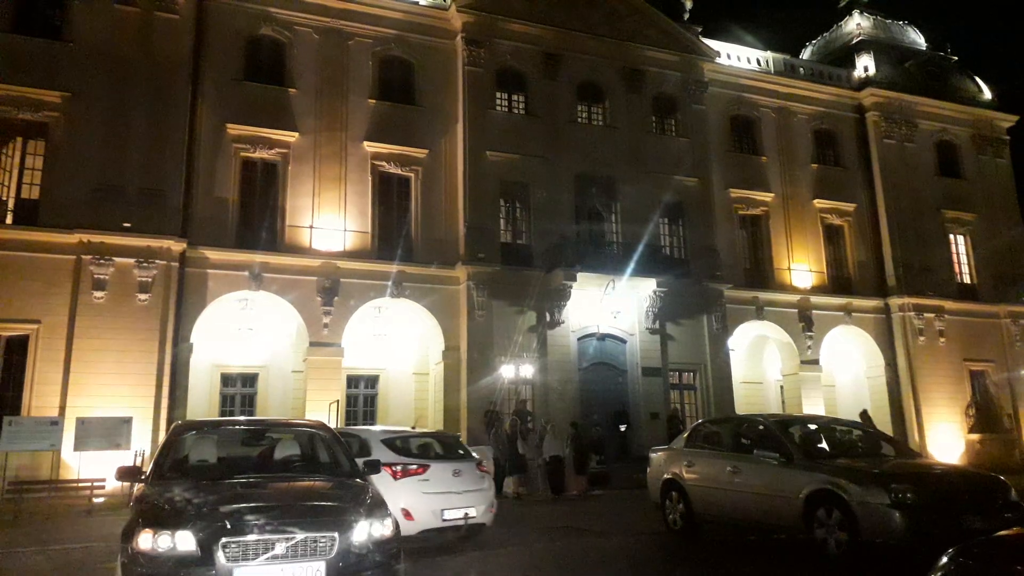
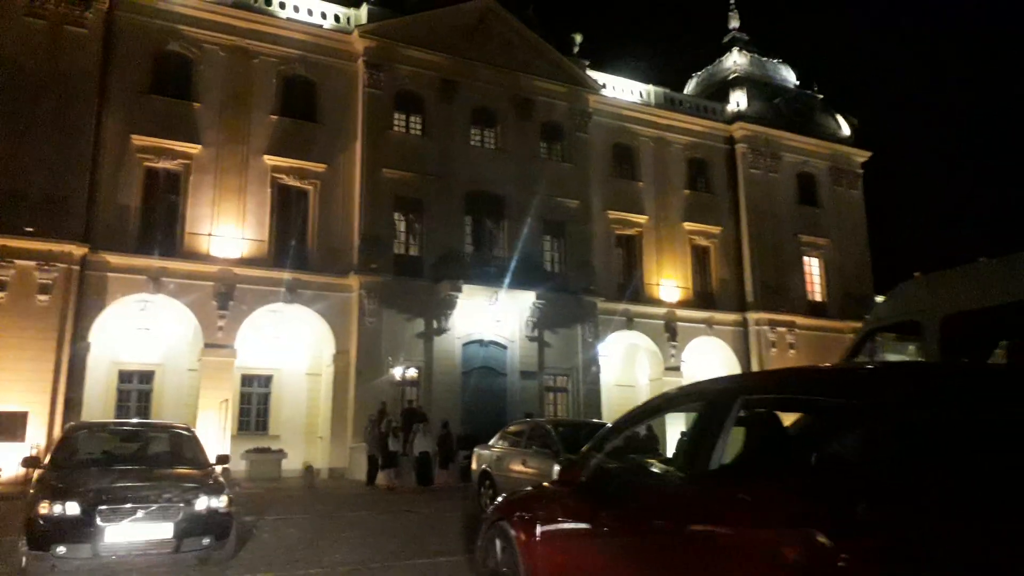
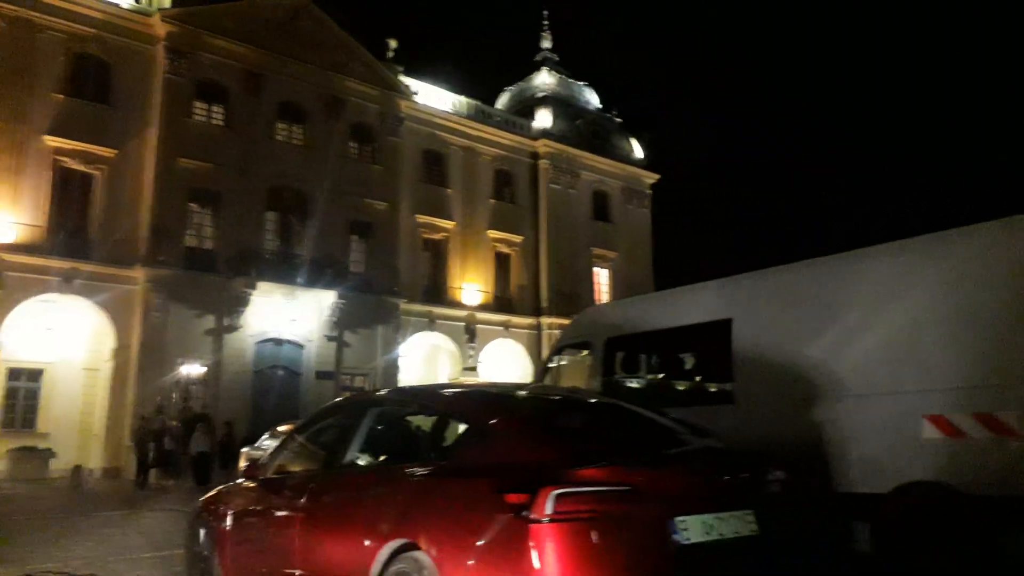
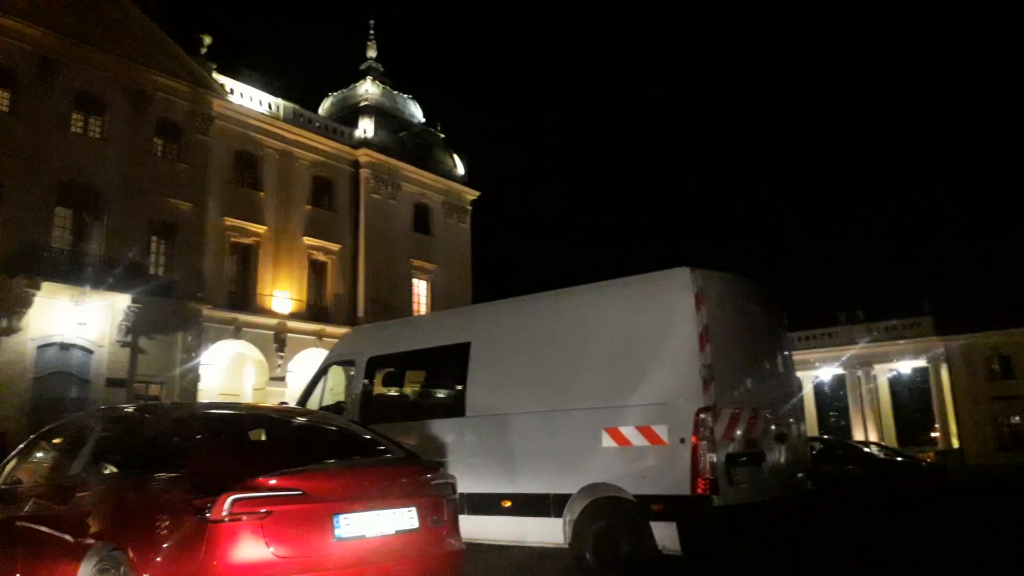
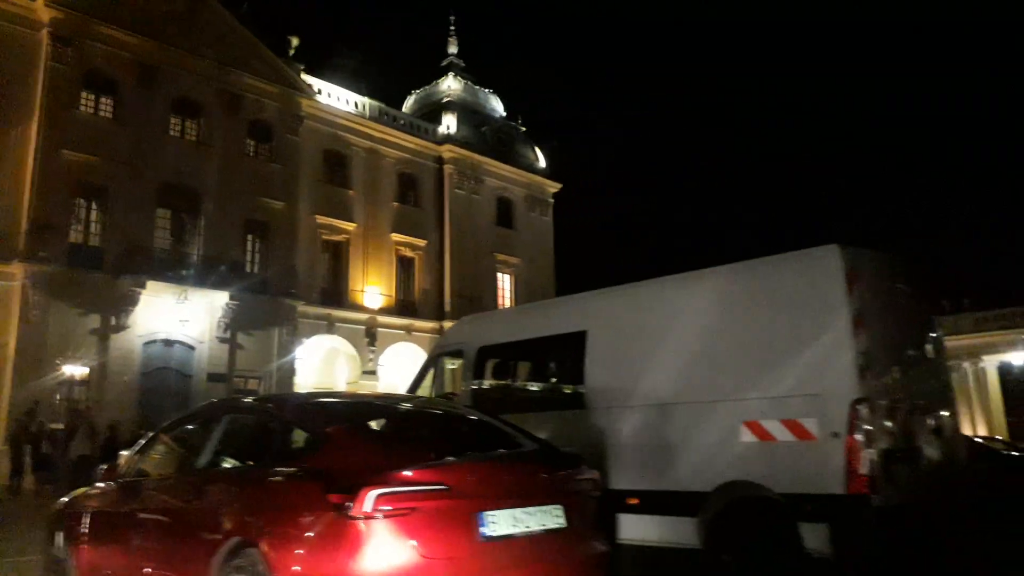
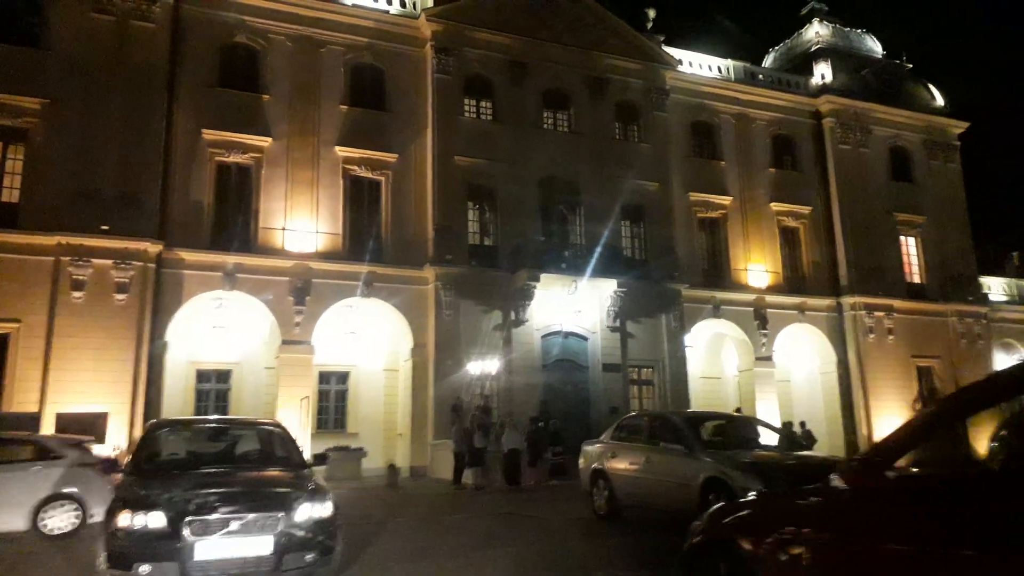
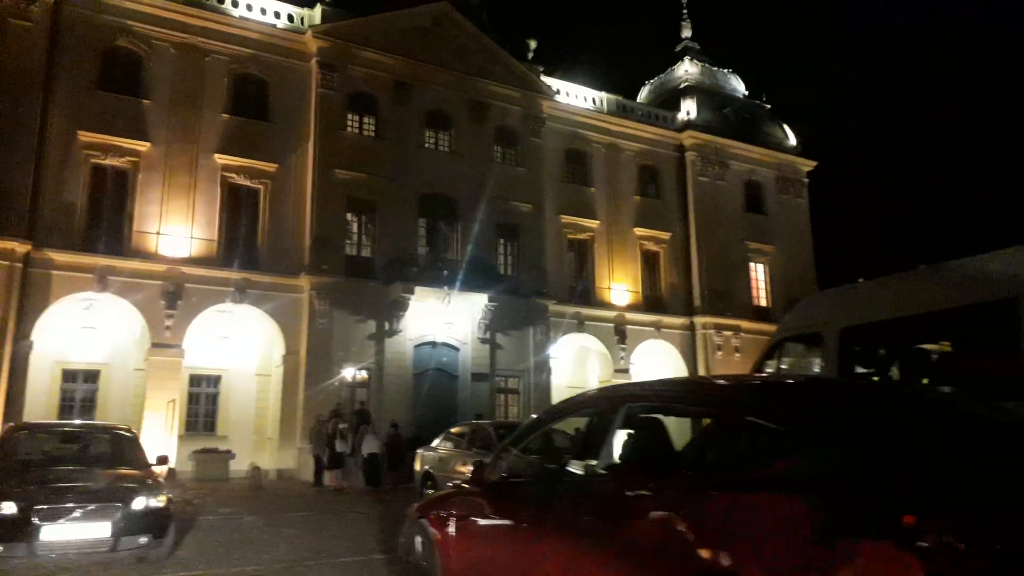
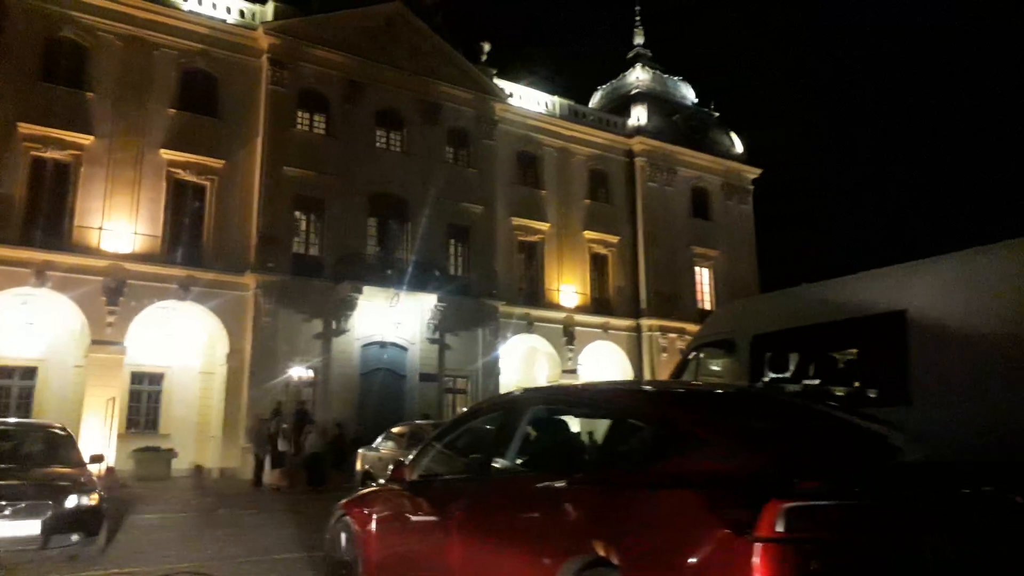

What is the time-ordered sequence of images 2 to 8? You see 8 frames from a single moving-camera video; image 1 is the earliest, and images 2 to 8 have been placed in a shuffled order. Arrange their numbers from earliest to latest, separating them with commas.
6, 2, 7, 8, 3, 5, 4
